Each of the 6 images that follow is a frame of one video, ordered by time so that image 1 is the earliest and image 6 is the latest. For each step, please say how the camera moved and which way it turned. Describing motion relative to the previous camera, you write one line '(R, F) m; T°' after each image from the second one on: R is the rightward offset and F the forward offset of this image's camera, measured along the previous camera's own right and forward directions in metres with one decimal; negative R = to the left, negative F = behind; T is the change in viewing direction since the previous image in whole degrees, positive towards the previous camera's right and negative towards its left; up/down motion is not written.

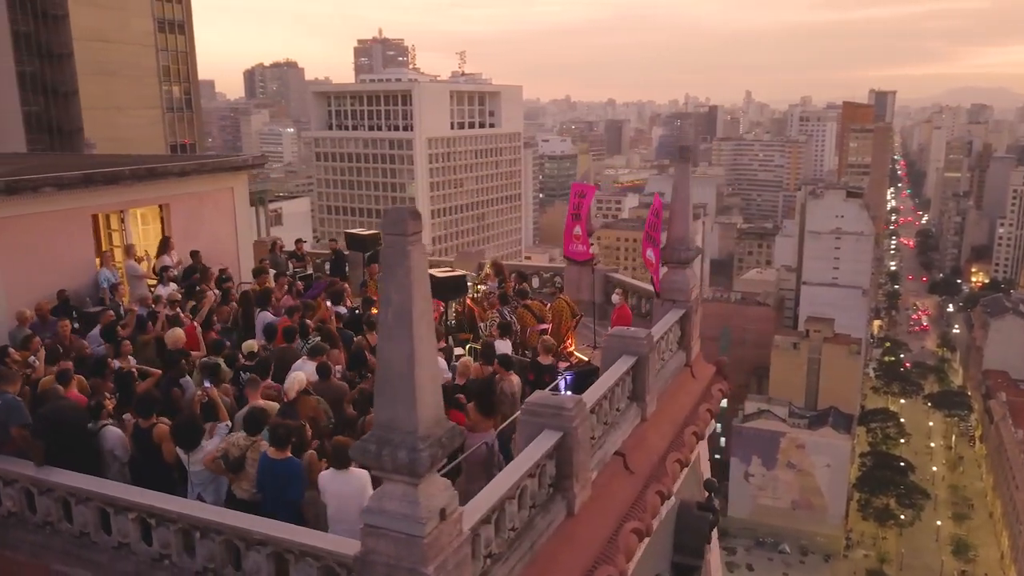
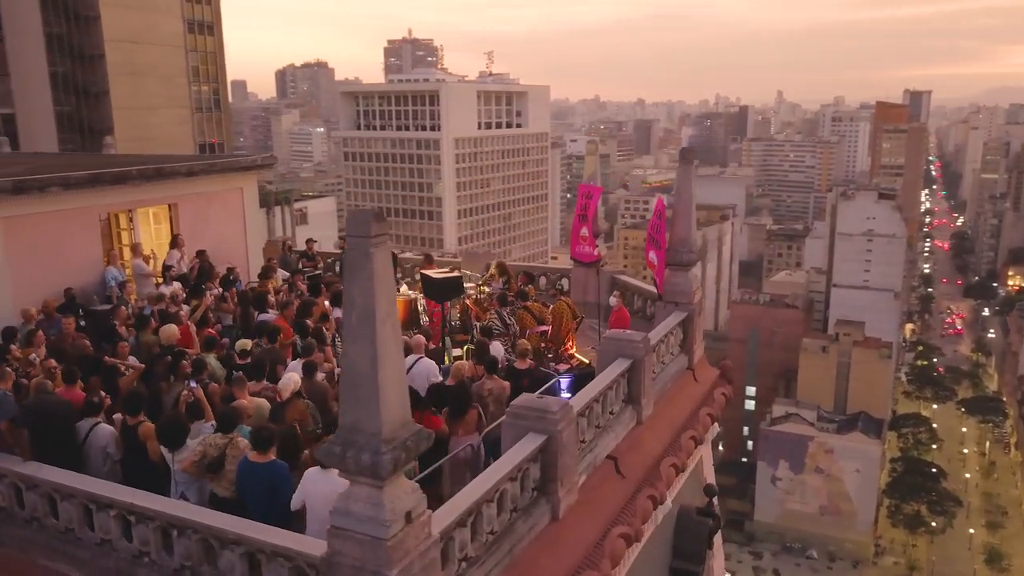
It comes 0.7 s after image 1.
(+0.4, 0.0) m; -2°
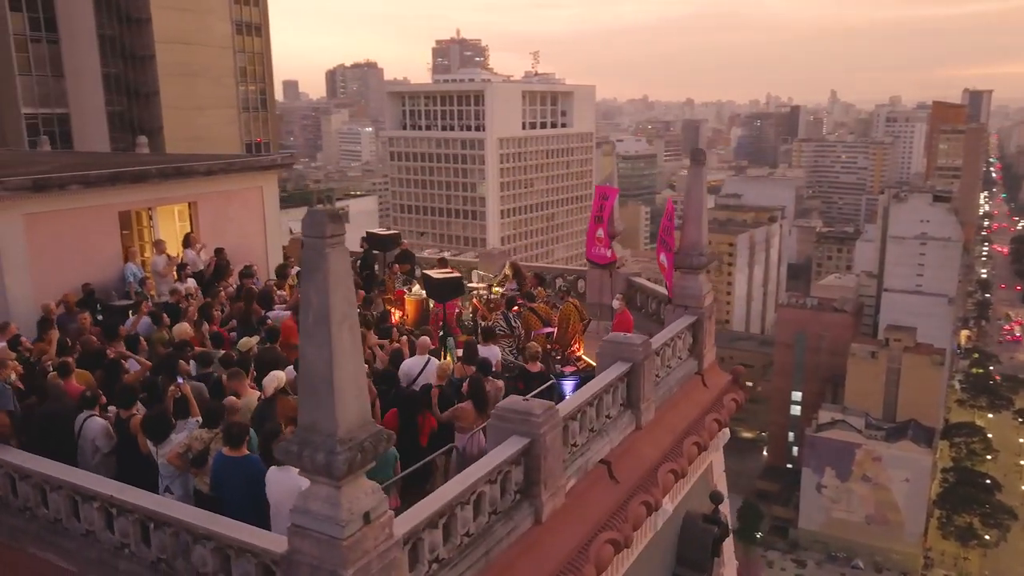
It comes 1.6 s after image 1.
(+0.6, +0.1) m; -3°
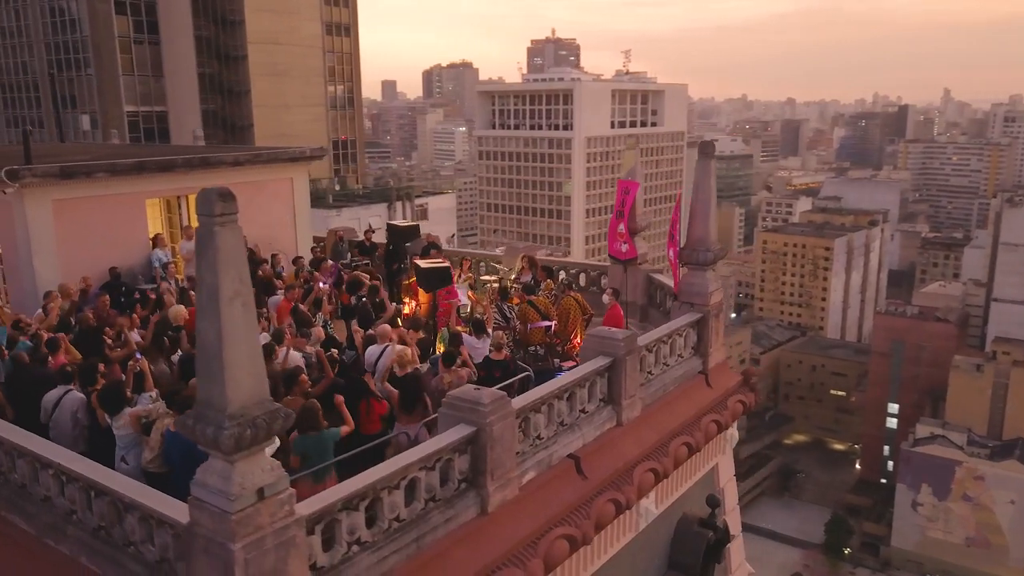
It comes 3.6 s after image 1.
(+1.4, +0.2) m; -6°
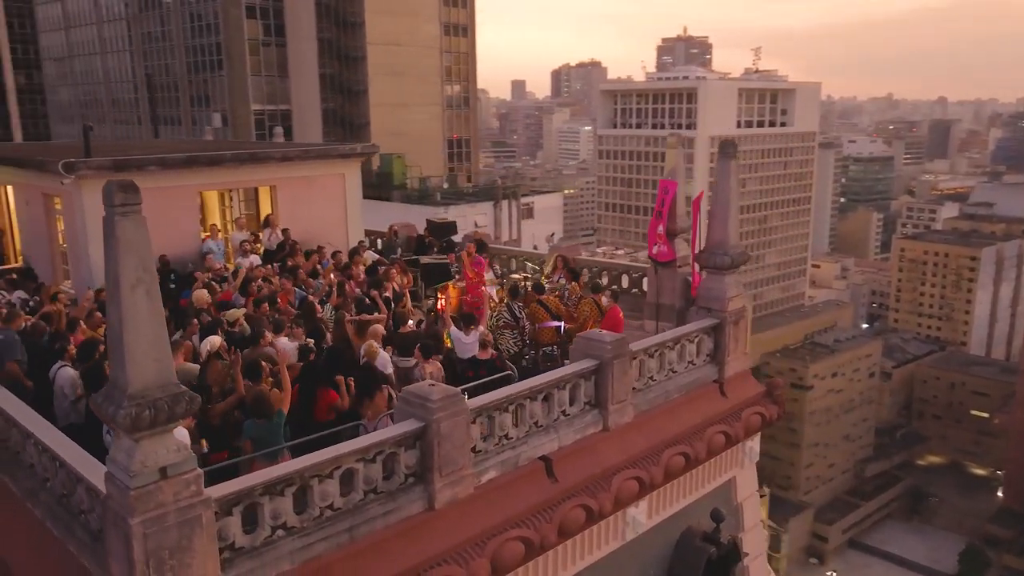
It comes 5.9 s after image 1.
(+1.7, +0.2) m; -9°
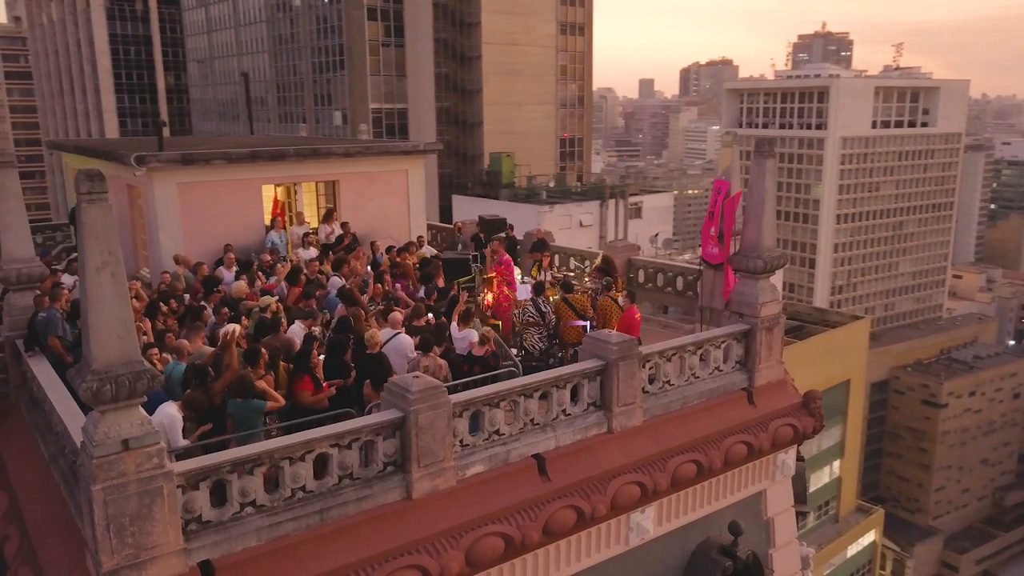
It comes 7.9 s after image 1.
(+1.4, +0.1) m; -8°
